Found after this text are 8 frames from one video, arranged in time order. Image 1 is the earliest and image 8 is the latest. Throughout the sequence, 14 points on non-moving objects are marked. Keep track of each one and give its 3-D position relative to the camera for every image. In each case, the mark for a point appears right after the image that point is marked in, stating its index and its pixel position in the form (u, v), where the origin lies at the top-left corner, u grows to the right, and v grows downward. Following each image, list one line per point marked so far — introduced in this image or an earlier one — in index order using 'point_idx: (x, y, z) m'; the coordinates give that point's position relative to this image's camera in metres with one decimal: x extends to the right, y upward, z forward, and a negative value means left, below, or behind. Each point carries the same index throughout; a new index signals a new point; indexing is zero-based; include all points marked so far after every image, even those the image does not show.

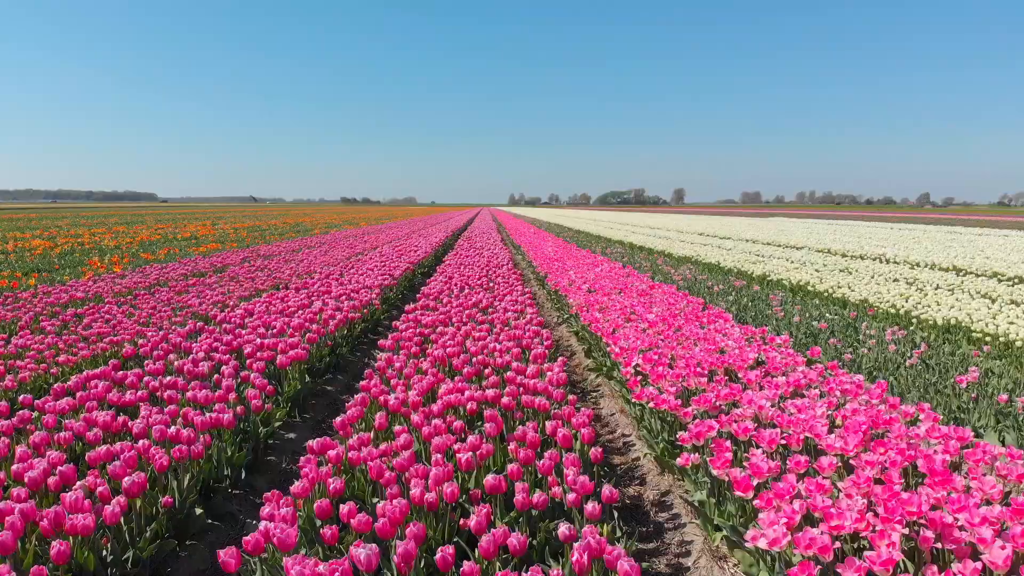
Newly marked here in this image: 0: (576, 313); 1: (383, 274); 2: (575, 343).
0: (+0.5, -0.2, +7.0) m
1: (-1.5, +0.2, +9.2) m
2: (+0.5, -0.4, +6.6) m
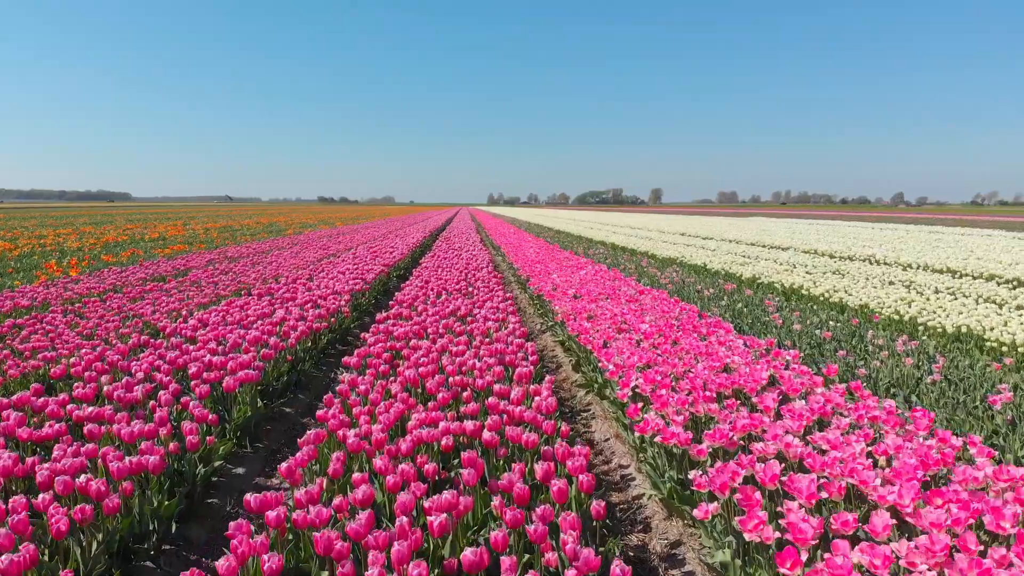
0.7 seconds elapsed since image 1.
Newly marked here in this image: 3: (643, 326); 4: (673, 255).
0: (+0.4, -0.3, +6.5) m
1: (-1.7, +0.1, +8.7) m
2: (+0.4, -0.5, +6.1) m
3: (+0.8, -0.2, +5.1) m
4: (+2.9, +0.6, +14.6) m
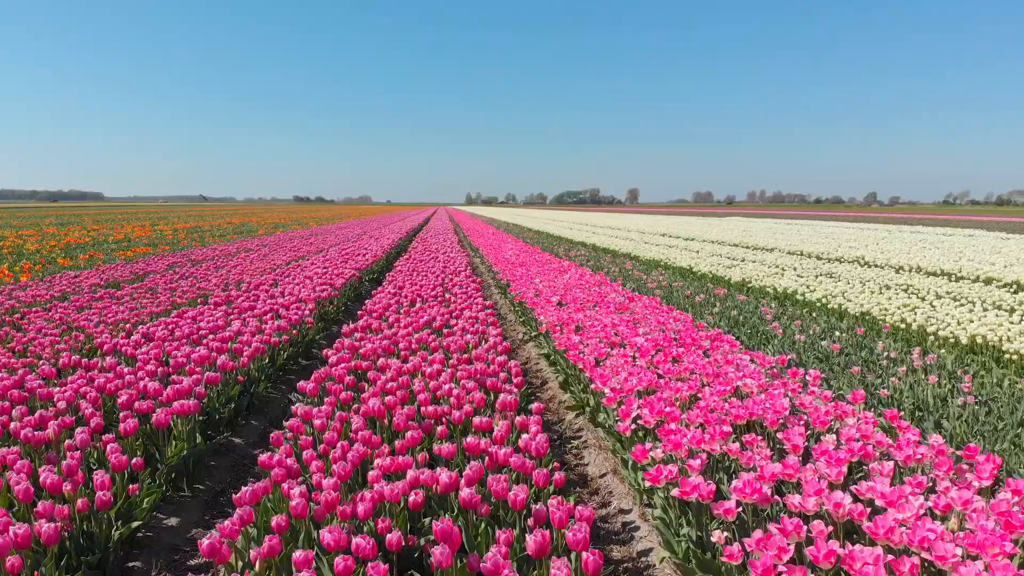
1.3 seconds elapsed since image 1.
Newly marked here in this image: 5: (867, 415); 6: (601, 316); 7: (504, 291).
0: (+0.2, -0.3, +6.0) m
1: (-1.9, 0.0, +8.1) m
2: (+0.2, -0.6, +5.6) m
3: (+0.7, -0.3, +4.6) m
4: (+2.5, +0.6, +14.1) m
5: (+1.4, -0.5, +3.1) m
6: (+0.6, -0.2, +5.8) m
7: (-0.1, 0.0, +9.4) m
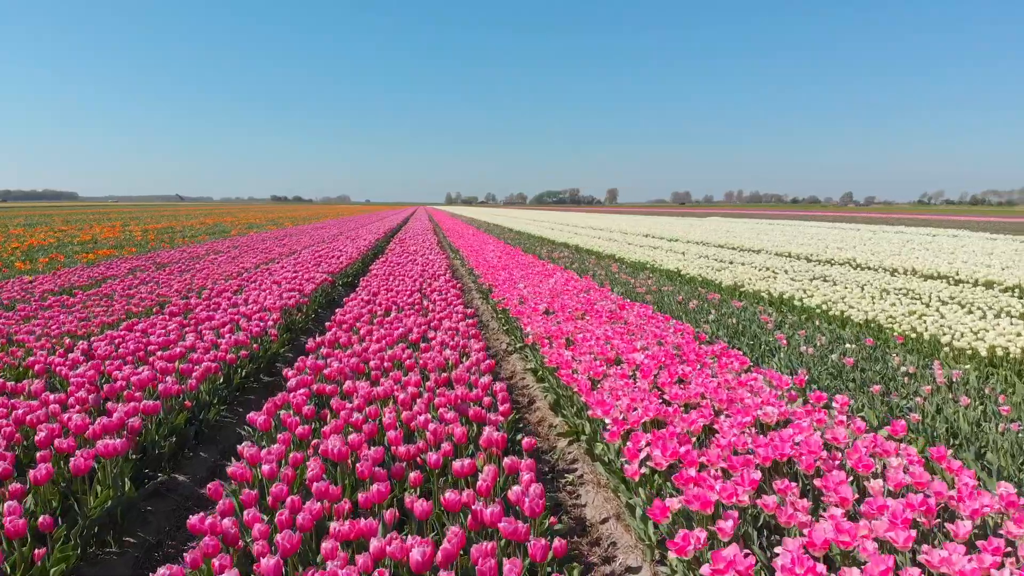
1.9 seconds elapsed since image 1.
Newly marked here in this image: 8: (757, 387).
0: (+0.1, -0.4, +5.5) m
1: (-2.1, 0.0, +7.5) m
2: (+0.1, -0.6, +5.1) m
3: (+0.6, -0.3, +4.1) m
4: (+2.2, +0.5, +13.7) m
5: (+1.3, -0.5, +2.7) m
6: (+0.5, -0.3, +5.3) m
7: (-0.3, -0.1, +8.9) m
8: (+1.1, -0.4, +3.6) m
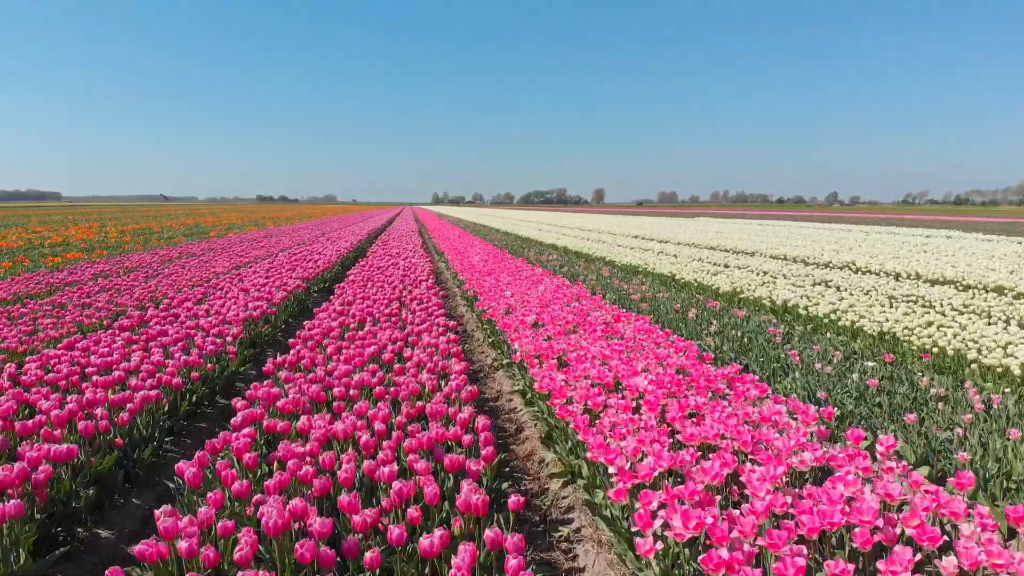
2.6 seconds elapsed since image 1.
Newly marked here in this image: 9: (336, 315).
0: (0.0, -0.5, +4.9) m
1: (-2.2, -0.1, +7.0) m
2: (0.0, -0.7, +4.5) m
3: (+0.6, -0.4, +3.6) m
4: (+2.0, +0.4, +13.2) m
5: (+1.3, -0.6, +2.2) m
6: (+0.4, -0.3, +4.8) m
7: (-0.4, -0.2, +8.4) m
8: (+1.0, -0.5, +3.1) m
9: (-1.3, -0.2, +6.1) m
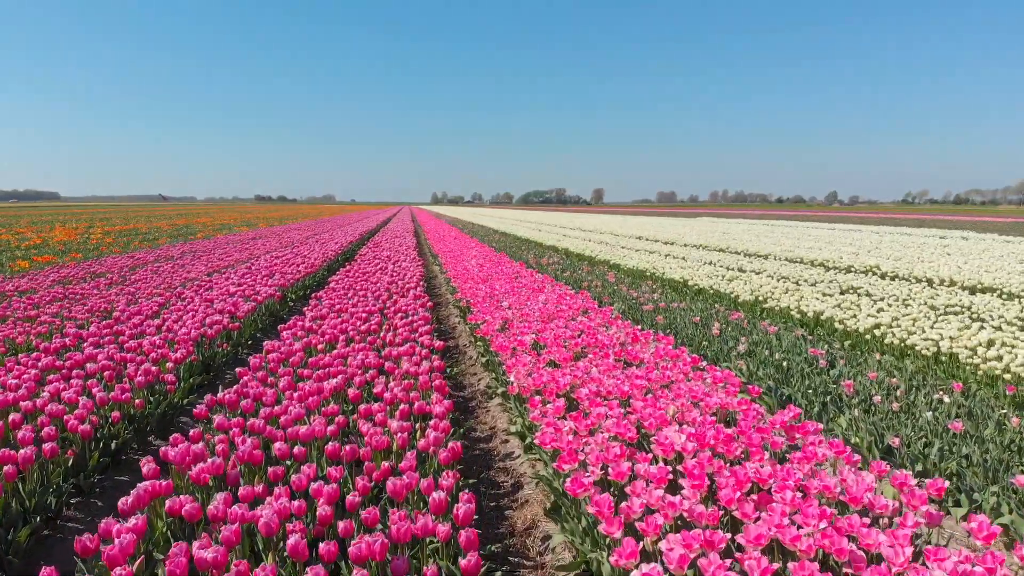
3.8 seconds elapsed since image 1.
0: (0.0, -0.5, +4.1) m
1: (-2.2, -0.2, +6.1) m
2: (0.0, -0.8, +3.7) m
3: (+0.5, -0.5, +2.7) m
4: (+2.0, +0.3, +12.3) m
5: (+1.3, -0.7, +1.3) m
6: (+0.4, -0.4, +3.9) m
7: (-0.4, -0.3, +7.5) m
8: (+1.0, -0.6, +2.3) m
9: (-1.3, -0.3, +5.2) m
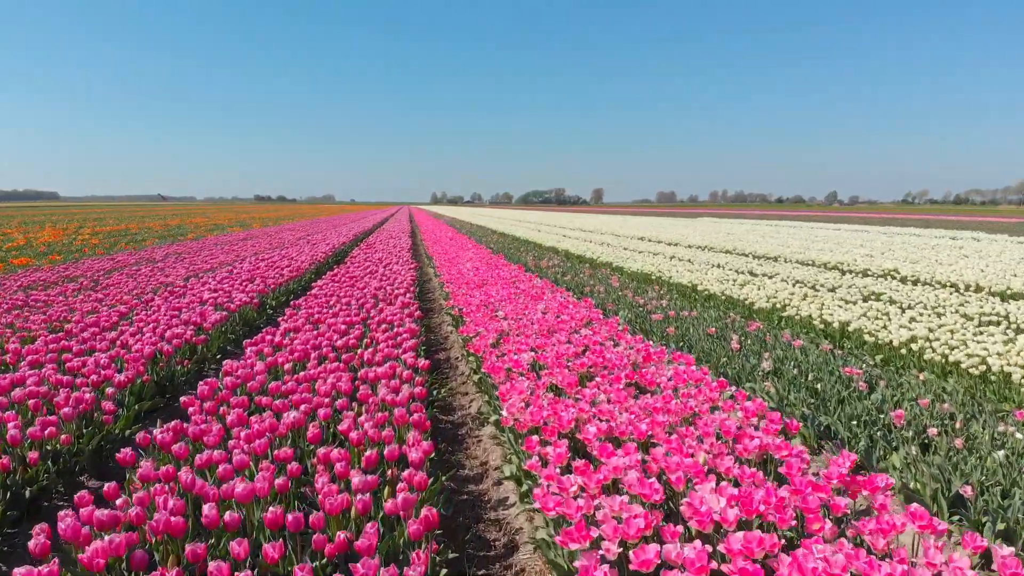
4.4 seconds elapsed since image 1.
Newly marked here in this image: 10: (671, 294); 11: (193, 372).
0: (0.0, -0.6, +3.5) m
1: (-2.2, -0.3, +5.5) m
2: (0.0, -0.8, +3.1) m
3: (+0.5, -0.6, +2.1) m
4: (+1.9, +0.3, +11.7) m
5: (+1.2, -0.8, +0.7) m
6: (+0.4, -0.5, +3.3) m
7: (-0.5, -0.3, +6.9) m
8: (+1.0, -0.7, +1.7) m
9: (-1.4, -0.4, +4.6) m
10: (+1.7, -0.1, +8.8) m
11: (-1.9, -0.5, +5.0) m
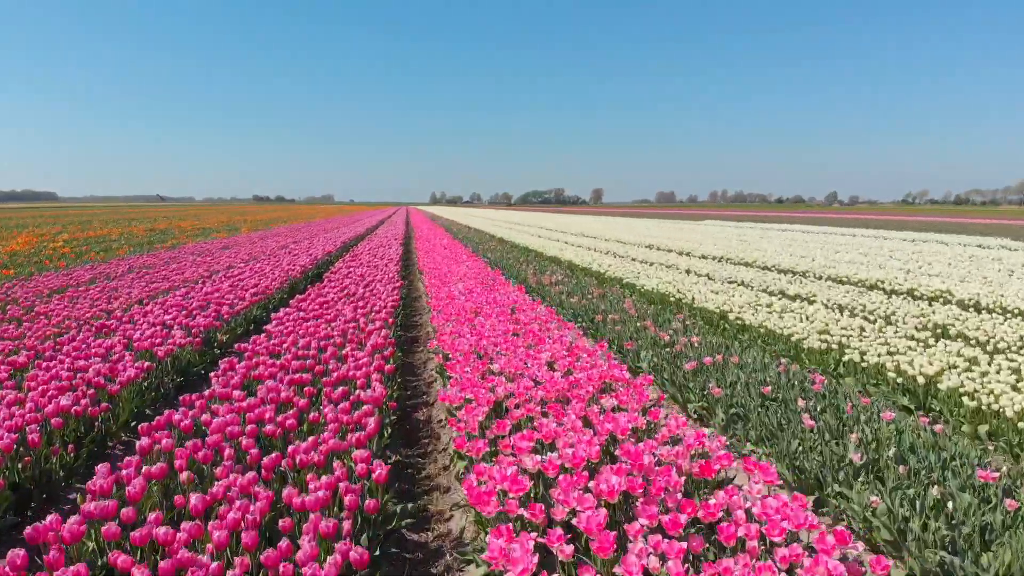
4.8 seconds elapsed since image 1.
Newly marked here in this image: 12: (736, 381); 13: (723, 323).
0: (0.0, -0.9, +2.2) m
1: (-2.2, -0.5, +4.2) m
2: (0.0, -1.1, +1.8) m
3: (+0.5, -0.8, +0.9) m
4: (+1.9, 0.0, +10.5) m
5: (+1.2, -1.0, -0.6) m
6: (+0.4, -0.7, +2.0) m
7: (-0.5, -0.6, +5.6) m
8: (+1.0, -0.9, +0.4) m
9: (-1.4, -0.6, +3.3) m
10: (+1.7, -0.3, +7.5) m
11: (-1.9, -0.8, +3.7) m
12: (+1.4, -0.6, +4.9) m
13: (+2.0, -0.3, +7.8) m
